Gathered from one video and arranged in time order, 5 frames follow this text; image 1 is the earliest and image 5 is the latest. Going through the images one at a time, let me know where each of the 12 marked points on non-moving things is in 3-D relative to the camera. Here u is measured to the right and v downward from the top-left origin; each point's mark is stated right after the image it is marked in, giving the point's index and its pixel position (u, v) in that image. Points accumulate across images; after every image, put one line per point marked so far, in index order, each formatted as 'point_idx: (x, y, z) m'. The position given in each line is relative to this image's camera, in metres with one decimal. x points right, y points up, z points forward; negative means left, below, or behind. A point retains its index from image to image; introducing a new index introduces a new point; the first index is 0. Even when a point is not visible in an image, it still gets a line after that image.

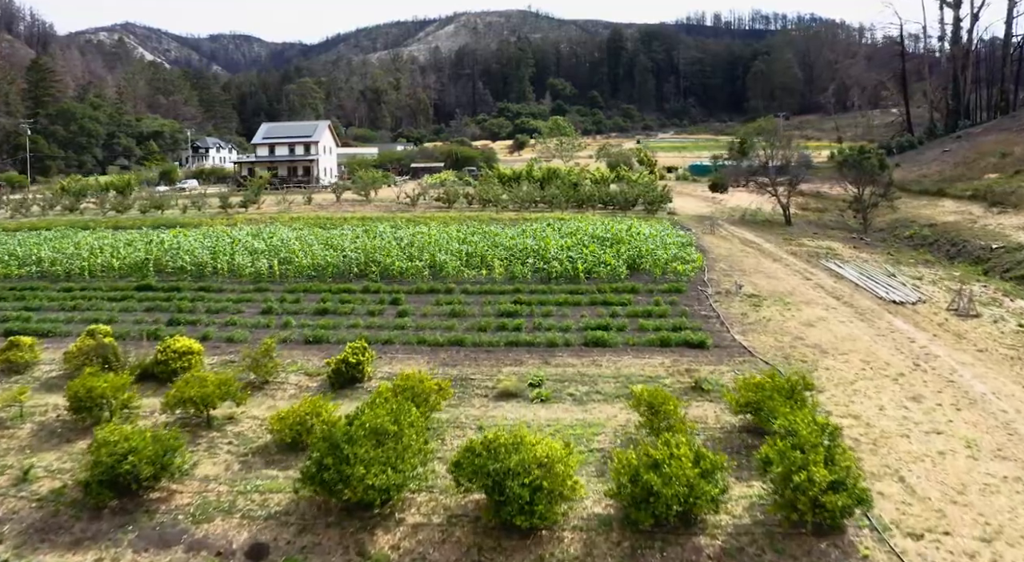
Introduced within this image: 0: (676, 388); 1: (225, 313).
0: (+2.3, -1.5, +9.1) m
1: (-5.7, -0.7, +13.0) m
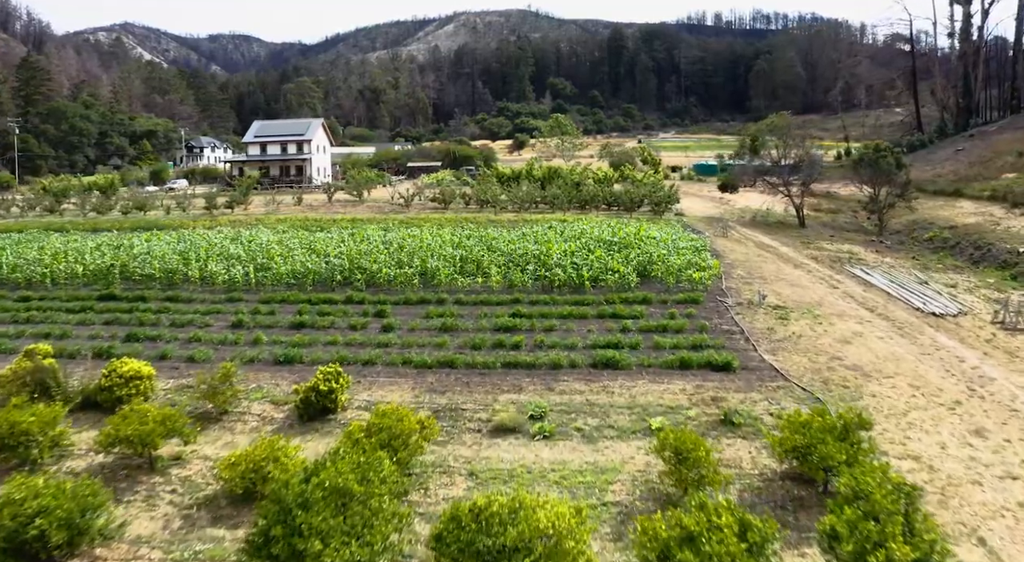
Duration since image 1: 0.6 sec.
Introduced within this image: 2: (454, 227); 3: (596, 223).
0: (+2.2, -1.7, +7.8) m
1: (-5.7, -0.8, +11.7) m
2: (-1.7, +1.6, +19.3) m
3: (+2.5, +1.7, +19.4) m
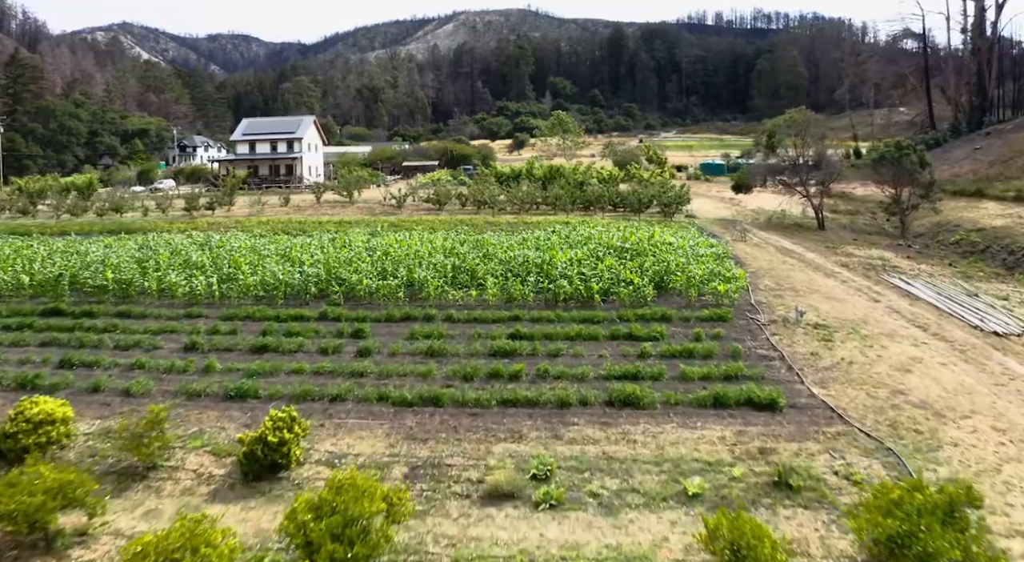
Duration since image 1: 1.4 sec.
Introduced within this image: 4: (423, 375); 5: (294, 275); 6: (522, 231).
0: (+2.2, -1.9, +6.1) m
1: (-5.7, -1.1, +10.0) m
2: (-1.8, +1.4, +17.7) m
3: (+2.5, +1.5, +17.8) m
4: (-1.2, -1.2, +8.6) m
5: (-4.0, +0.1, +12.2) m
6: (+0.2, +1.3, +17.2) m
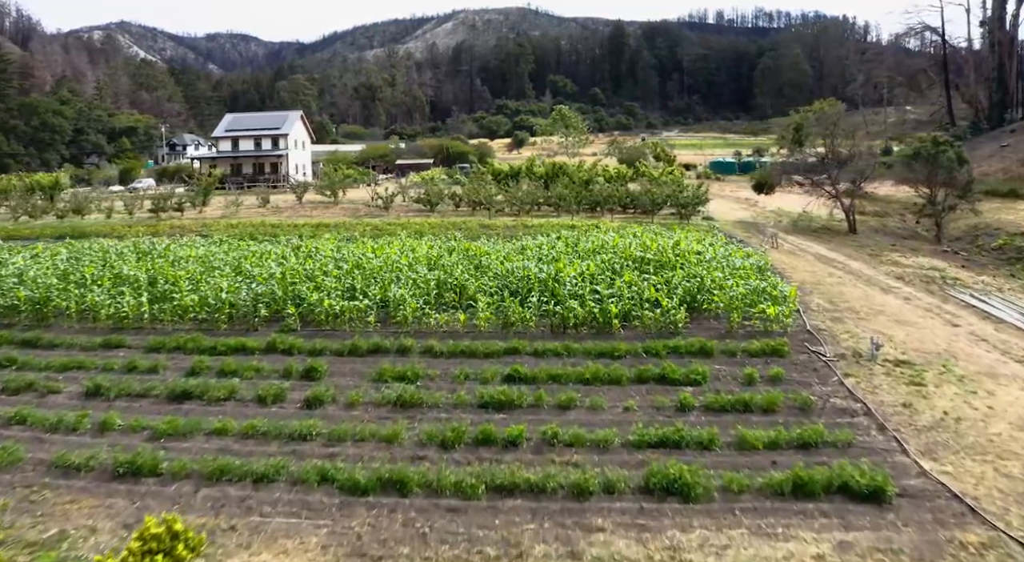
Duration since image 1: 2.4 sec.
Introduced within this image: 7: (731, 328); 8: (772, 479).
0: (+2.2, -2.2, +3.9) m
1: (-5.8, -1.4, +7.8) m
2: (-1.8, +1.1, +15.4) m
3: (+2.4, +1.2, +15.5) m
4: (-1.2, -1.5, +6.3) m
5: (-4.1, -0.2, +9.9) m
6: (+0.2, +1.0, +15.0) m
7: (+3.0, -0.6, +9.0) m
8: (+2.2, -1.6, +5.5) m
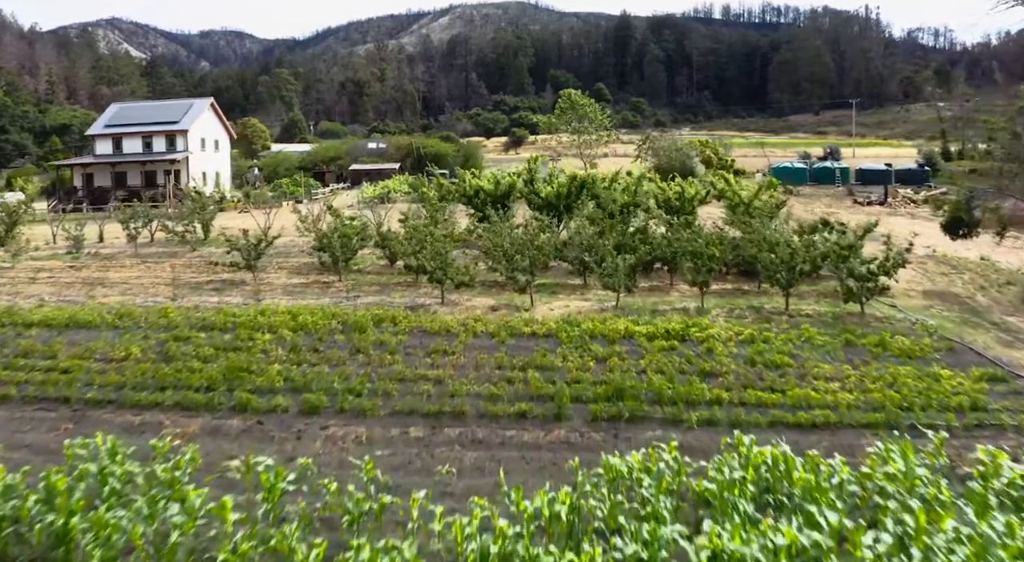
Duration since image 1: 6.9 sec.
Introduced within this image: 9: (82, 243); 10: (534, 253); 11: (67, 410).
0: (+1.9, -4.4, -6.2) m
1: (-6.1, -3.5, -2.3) m
2: (-2.1, -1.1, +5.3) m
3: (+2.1, -1.0, +5.4) m
4: (-1.5, -3.7, -3.7) m
5: (-4.4, -2.4, -0.1) m
6: (-0.1, -1.1, +4.9) m
7: (+2.7, -2.8, -1.1) m
8: (+1.8, -3.8, -4.6) m
9: (-9.4, +0.8, +14.5) m
10: (+0.4, +0.4, +10.7) m
11: (-4.1, -1.0, +6.1) m
